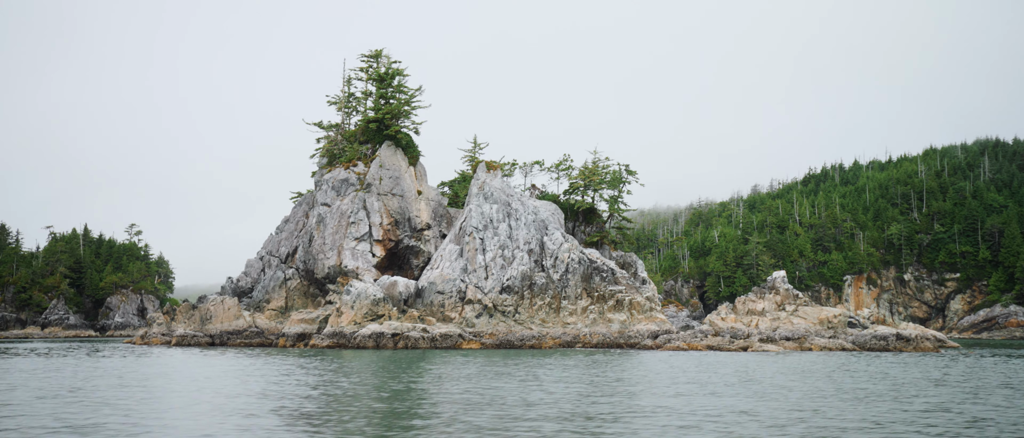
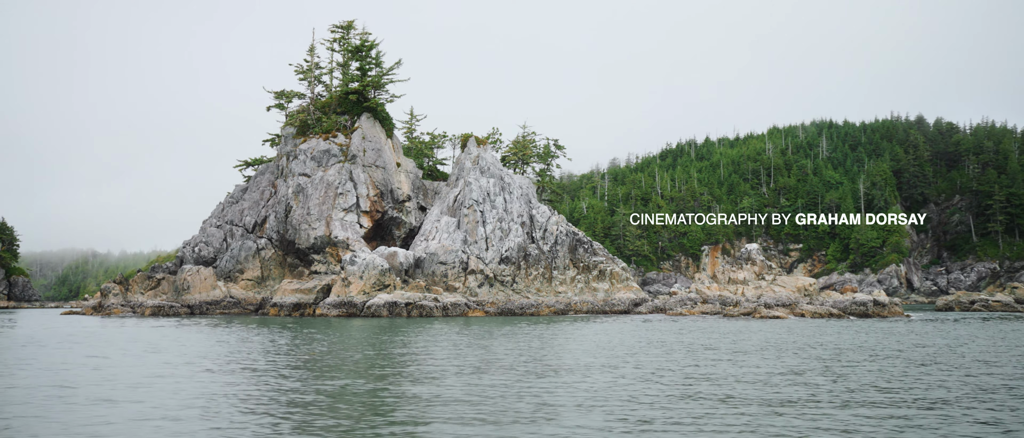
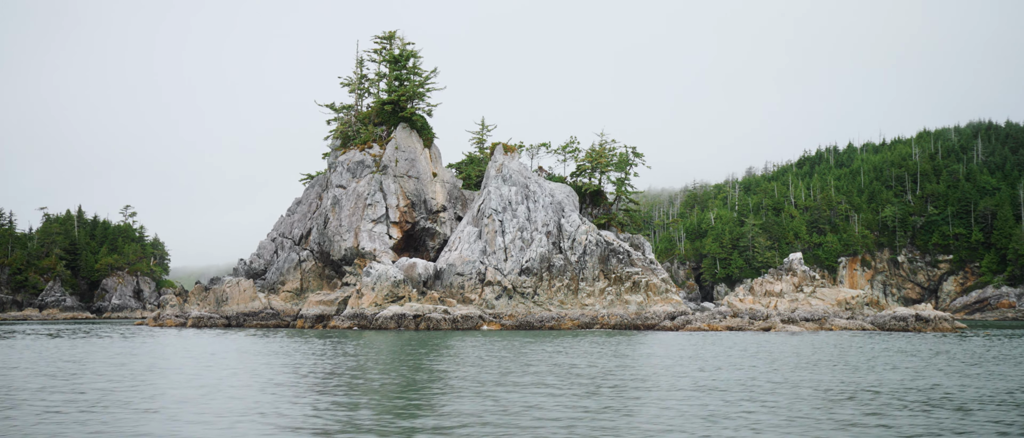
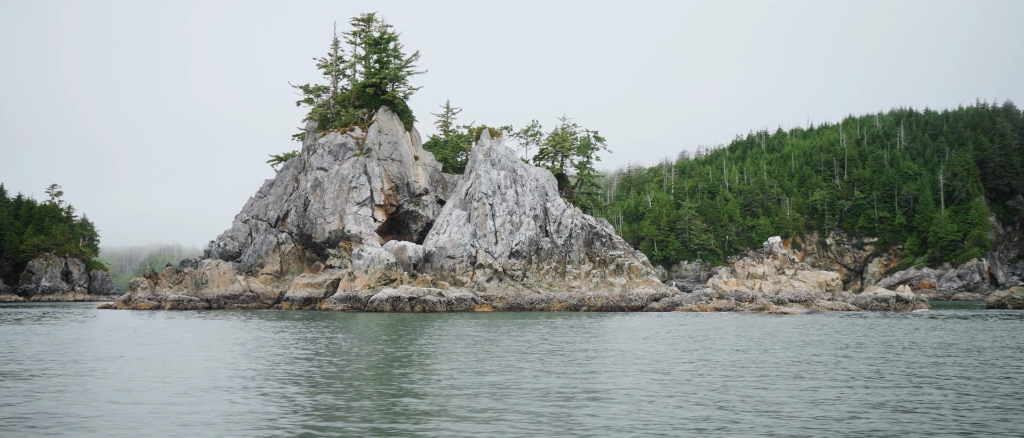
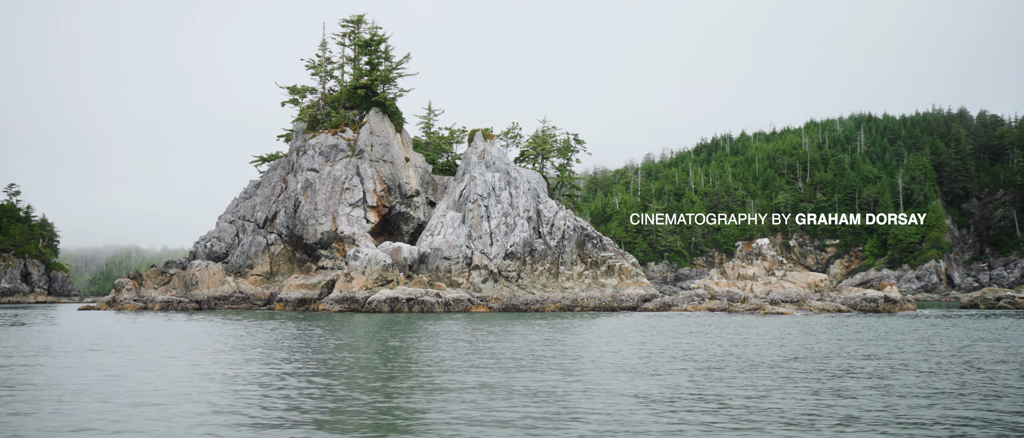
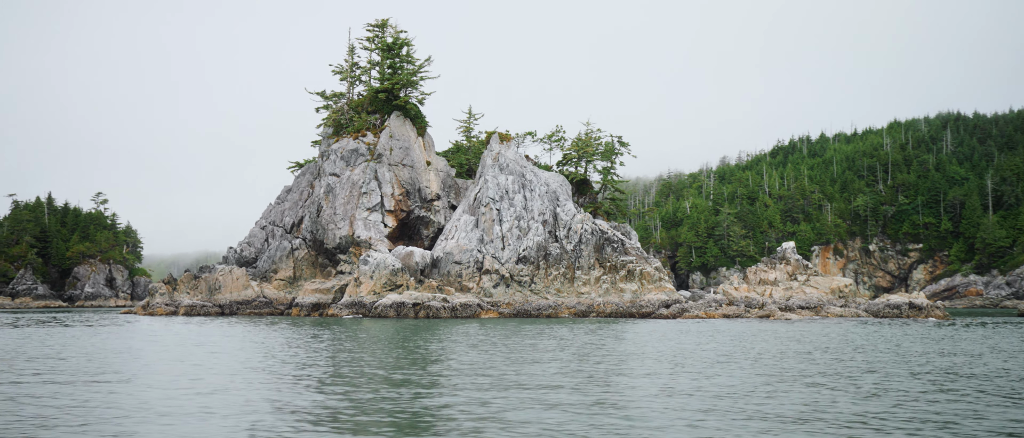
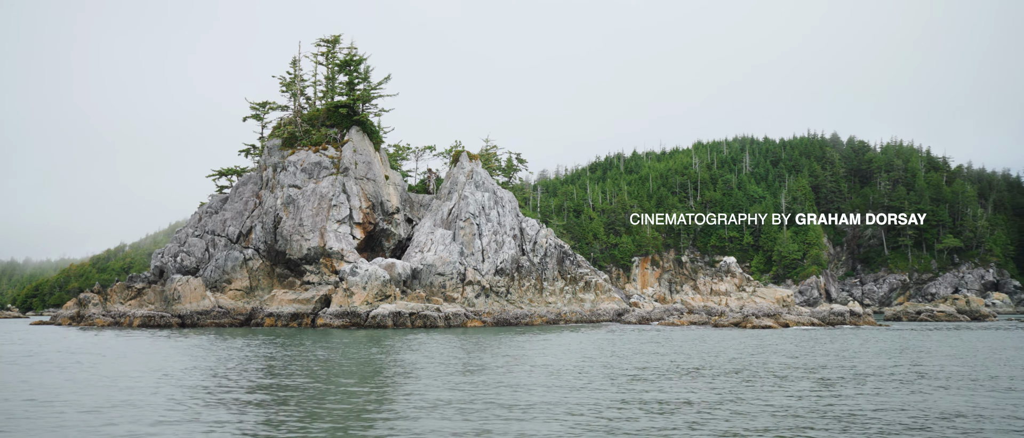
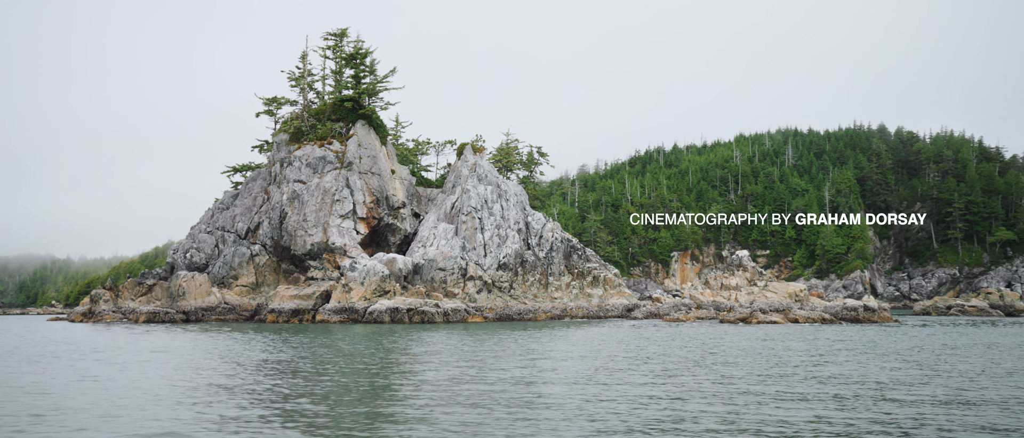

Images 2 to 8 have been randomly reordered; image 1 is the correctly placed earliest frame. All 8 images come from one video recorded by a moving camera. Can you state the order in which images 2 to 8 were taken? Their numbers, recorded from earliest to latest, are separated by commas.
3, 6, 4, 5, 2, 8, 7
